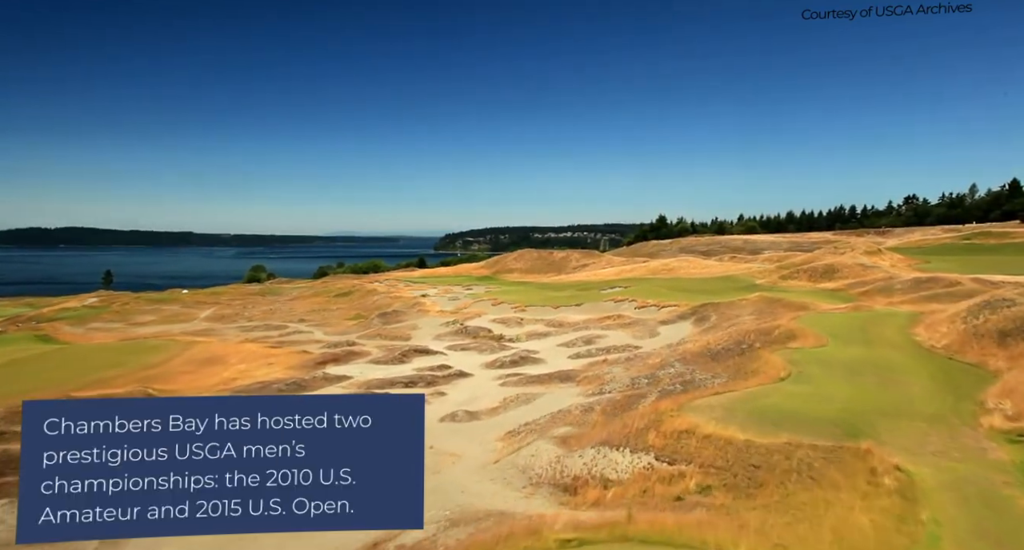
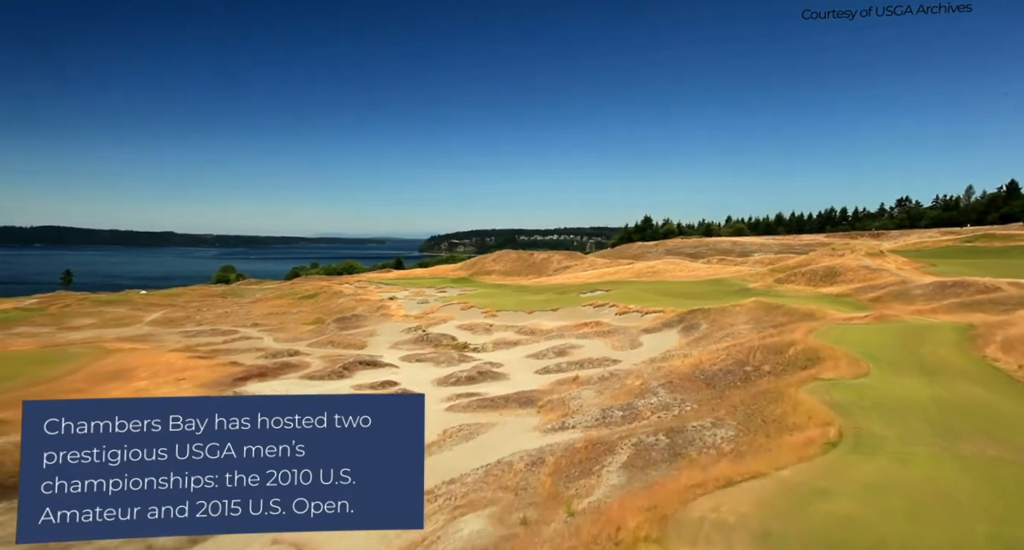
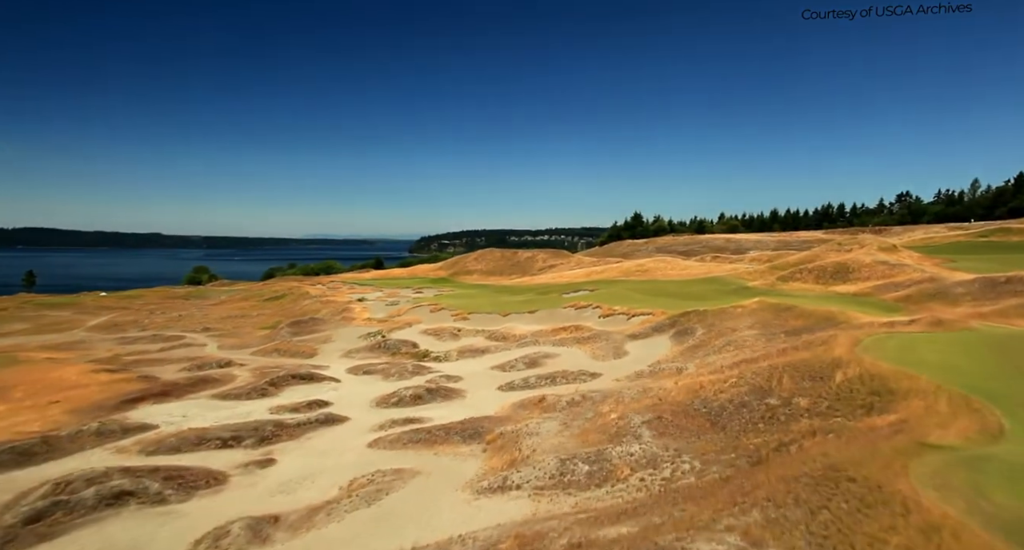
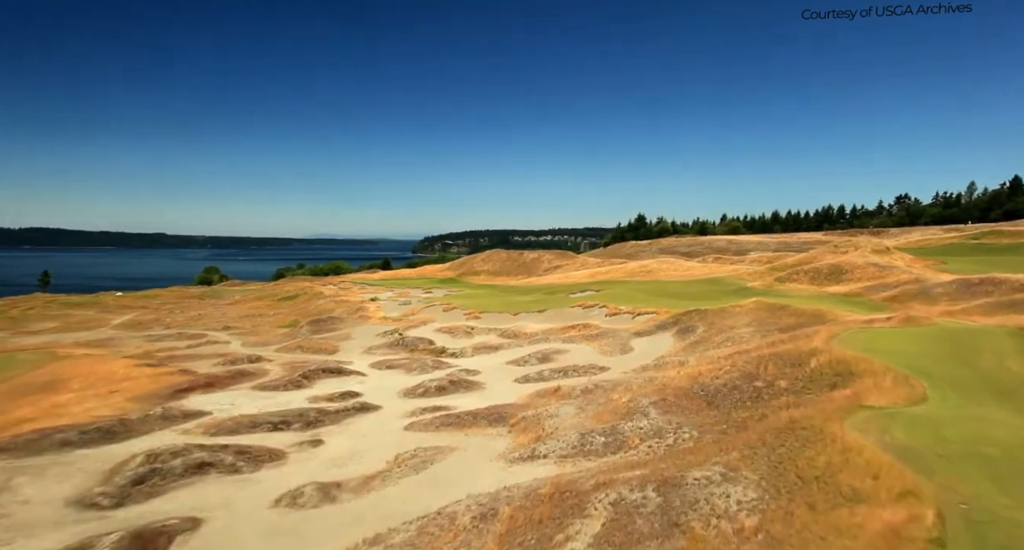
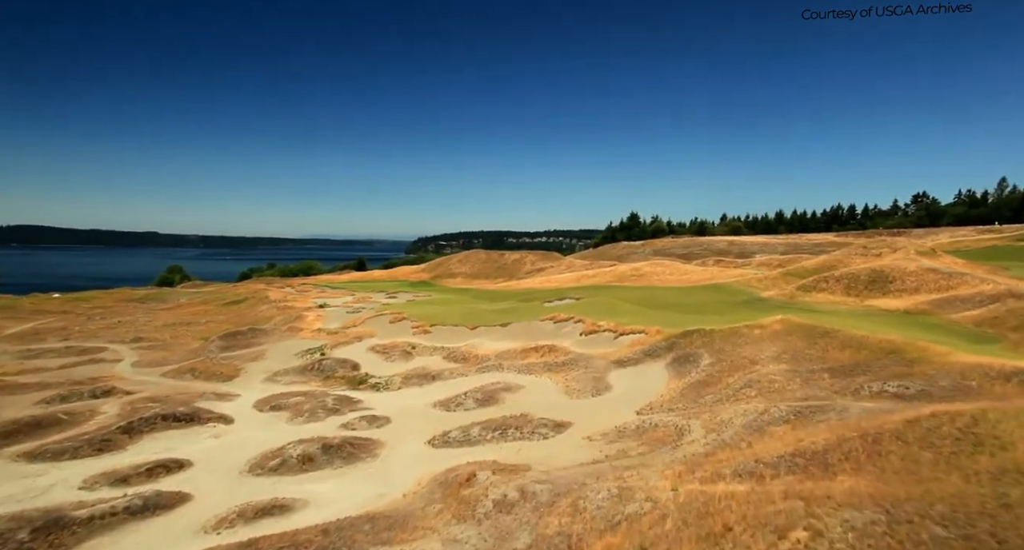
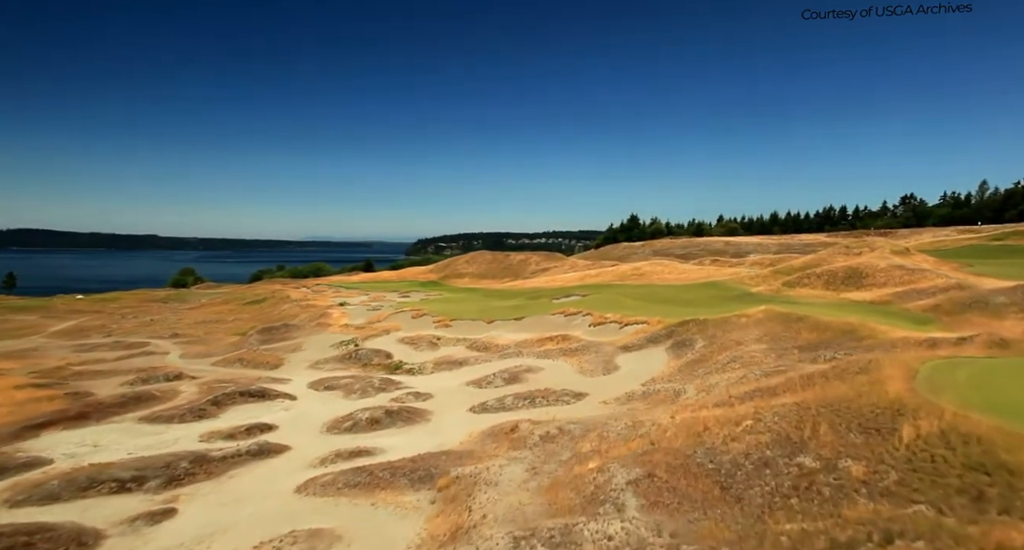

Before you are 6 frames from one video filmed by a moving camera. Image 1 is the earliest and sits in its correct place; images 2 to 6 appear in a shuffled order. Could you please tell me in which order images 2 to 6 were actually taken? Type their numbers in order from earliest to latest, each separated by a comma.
2, 4, 3, 6, 5
